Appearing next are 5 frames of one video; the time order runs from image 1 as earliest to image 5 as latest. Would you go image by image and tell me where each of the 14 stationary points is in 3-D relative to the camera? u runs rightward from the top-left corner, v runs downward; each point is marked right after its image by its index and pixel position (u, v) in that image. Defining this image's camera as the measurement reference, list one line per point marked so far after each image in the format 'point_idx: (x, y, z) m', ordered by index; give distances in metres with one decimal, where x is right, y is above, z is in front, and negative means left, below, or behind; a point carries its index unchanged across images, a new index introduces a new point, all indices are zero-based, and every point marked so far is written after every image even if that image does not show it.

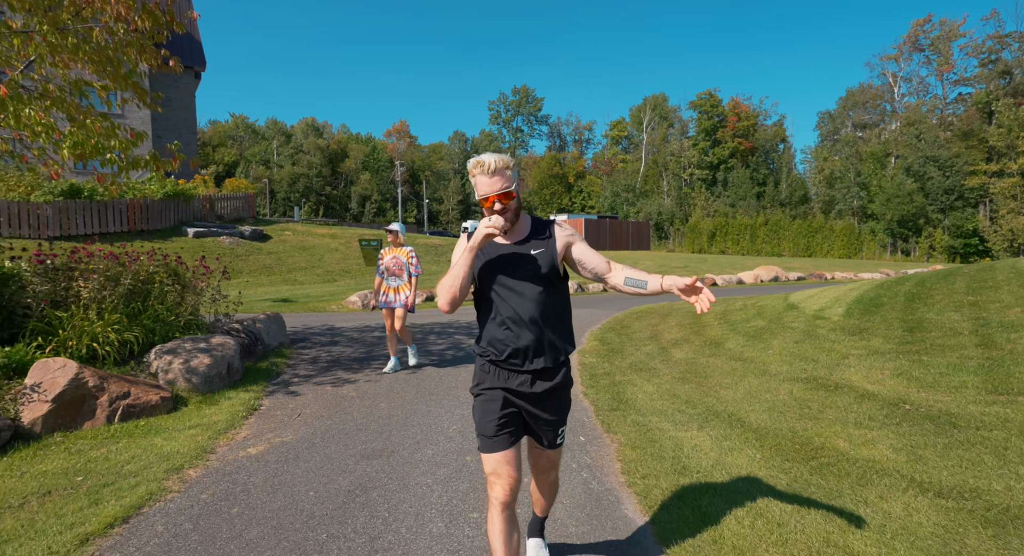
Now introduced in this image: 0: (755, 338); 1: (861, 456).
0: (+3.7, -0.9, +8.3) m
1: (+2.5, -1.3, +3.9) m
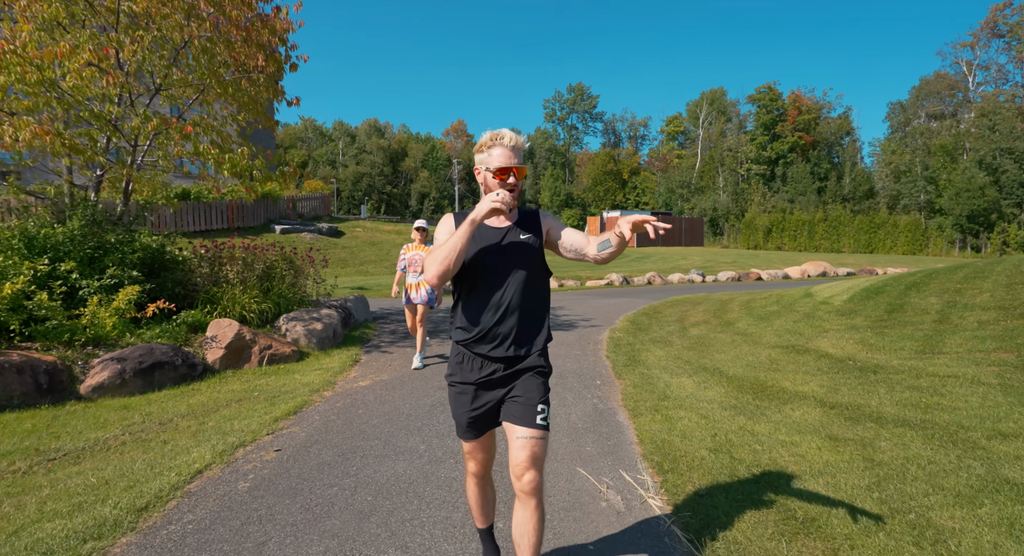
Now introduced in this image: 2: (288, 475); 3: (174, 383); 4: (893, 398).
0: (+4.5, -0.7, +9.7) m
1: (+2.8, -1.1, +5.4) m
2: (-1.7, -1.5, +4.1) m
3: (-3.9, -1.2, +6.4) m
4: (+3.3, -1.0, +4.8) m
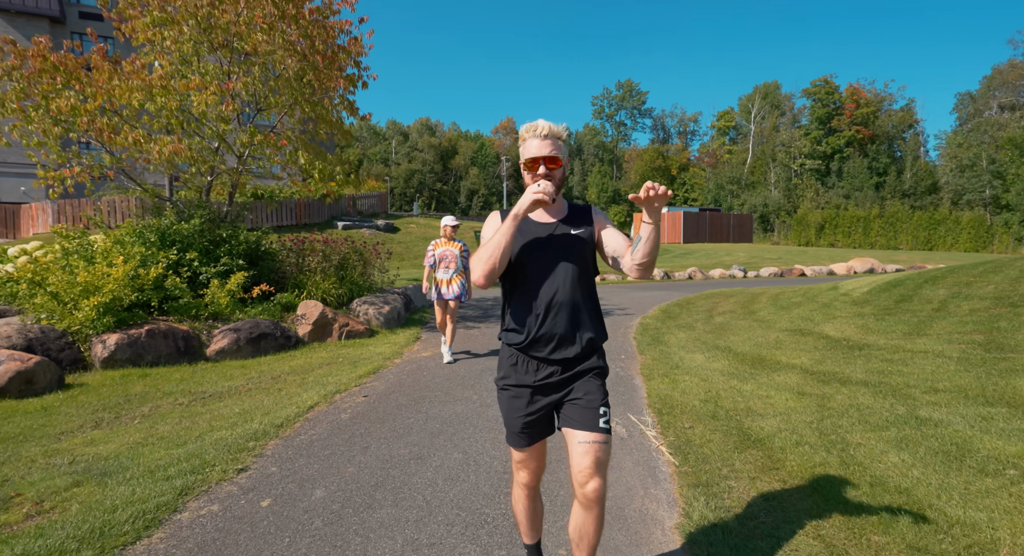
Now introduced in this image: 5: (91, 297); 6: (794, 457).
0: (+5.2, -0.6, +10.5) m
1: (+3.2, -1.0, +6.4) m
2: (-1.4, -1.3, +5.5) m
3: (-3.4, -1.0, +7.9) m
4: (+3.7, -0.9, +5.7) m
5: (-5.4, -0.2, +7.1) m
6: (+1.9, -1.2, +3.7) m
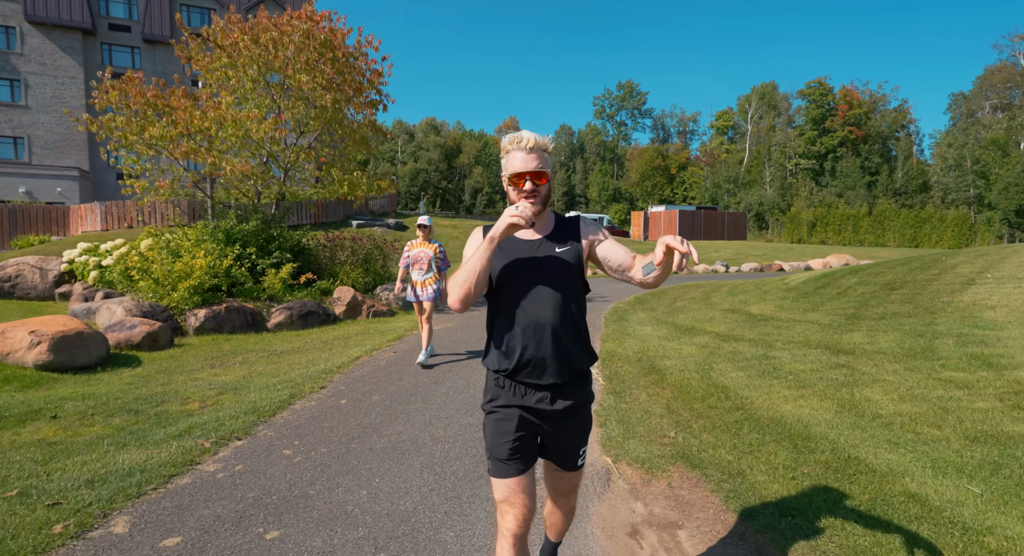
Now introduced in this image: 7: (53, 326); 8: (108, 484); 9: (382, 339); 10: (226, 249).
0: (+5.1, -0.4, +12.6) m
1: (+3.1, -0.8, +8.5) m
2: (-1.5, -1.2, +7.6) m
3: (-3.5, -0.8, +10.1) m
4: (+3.5, -0.8, +7.8) m
5: (-5.5, 0.0, +9.3) m
6: (+1.8, -1.0, +5.9) m
7: (-5.3, -0.6, +6.3) m
8: (-2.7, -1.4, +3.7) m
9: (-2.2, -1.0, +9.1) m
10: (-5.5, +0.5, +10.4) m
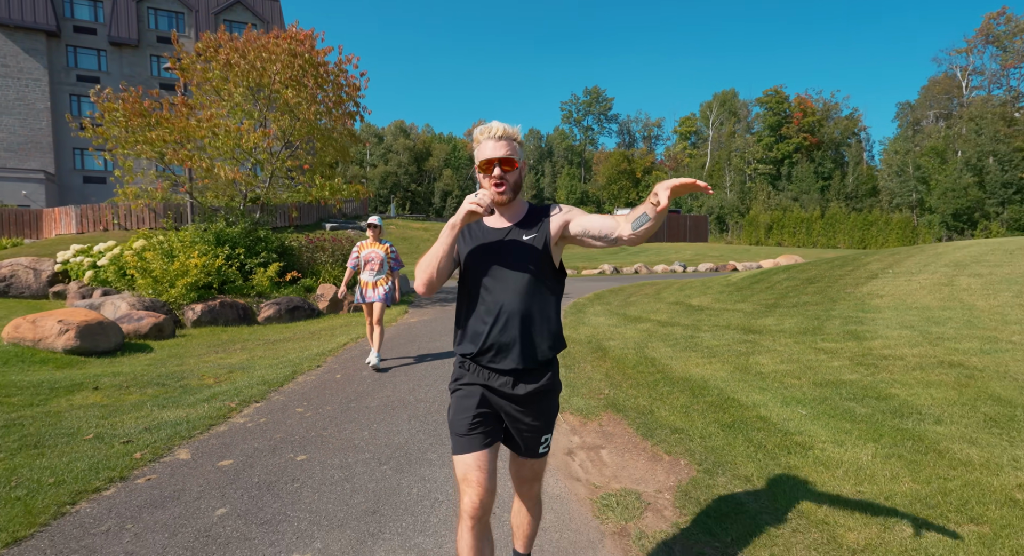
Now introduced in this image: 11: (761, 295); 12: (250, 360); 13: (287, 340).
0: (+4.4, -0.3, +14.0) m
1: (+2.5, -0.7, +9.8) m
2: (-2.0, -1.1, +8.7) m
3: (-4.1, -0.8, +11.0) m
4: (+3.0, -0.7, +9.1) m
5: (-6.1, 0.0, +10.1) m
6: (+1.4, -0.9, +7.1) m
7: (-5.7, -0.5, +7.1) m
8: (-3.0, -1.3, +4.7) m
9: (-2.7, -1.0, +10.1) m
10: (-6.1, +0.6, +11.3) m
11: (+4.8, -0.3, +10.5) m
12: (-3.6, -1.1, +7.5) m
13: (-3.8, -1.1, +9.2) m
